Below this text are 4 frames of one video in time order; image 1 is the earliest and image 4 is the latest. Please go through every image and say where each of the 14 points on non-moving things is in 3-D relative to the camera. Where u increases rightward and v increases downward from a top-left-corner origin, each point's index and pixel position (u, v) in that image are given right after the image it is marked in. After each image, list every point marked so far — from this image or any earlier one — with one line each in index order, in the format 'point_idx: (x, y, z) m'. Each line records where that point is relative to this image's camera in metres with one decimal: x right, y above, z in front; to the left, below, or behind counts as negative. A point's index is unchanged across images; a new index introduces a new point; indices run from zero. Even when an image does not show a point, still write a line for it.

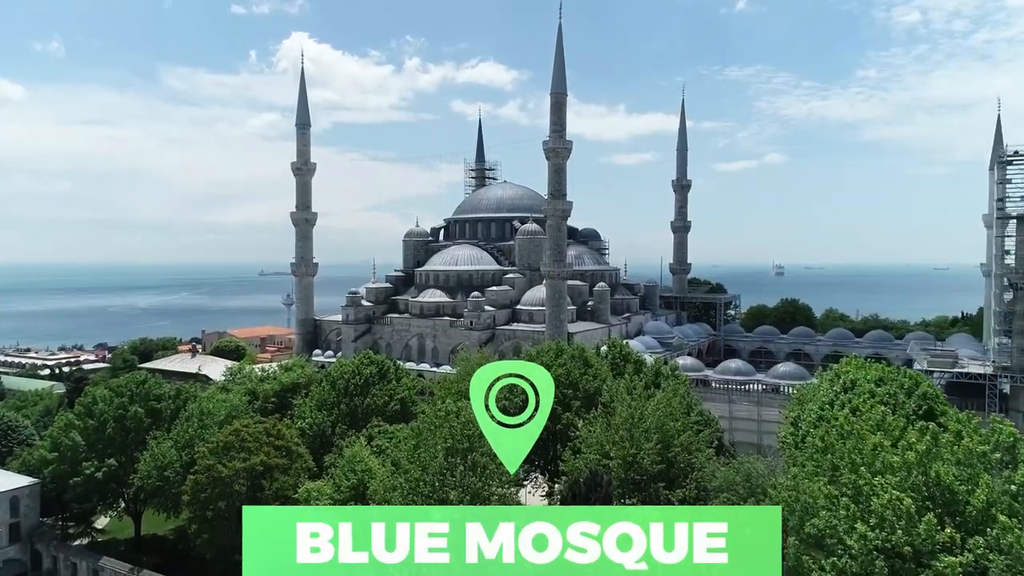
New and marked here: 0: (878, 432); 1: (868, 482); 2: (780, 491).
0: (+11.7, -4.6, +16.3) m
1: (+10.0, -5.5, +14.3) m
2: (+8.6, -6.6, +16.5) m
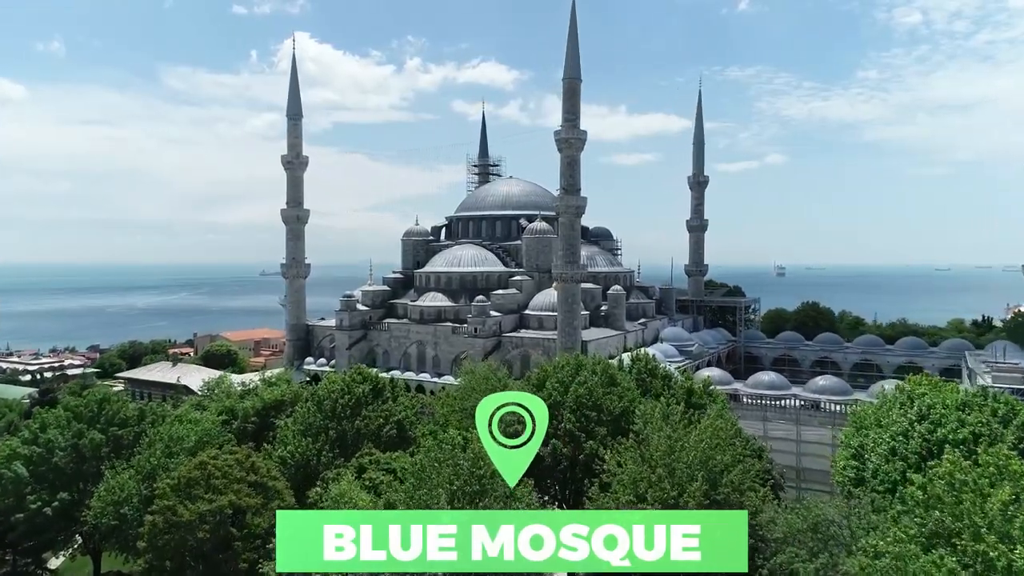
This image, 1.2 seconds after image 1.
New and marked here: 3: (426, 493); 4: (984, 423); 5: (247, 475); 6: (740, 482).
0: (+12.3, -4.9, +12.9) m
1: (+10.6, -5.7, +10.9) m
2: (+9.2, -6.9, +13.1) m
3: (-2.9, -6.7, +16.8) m
4: (+15.7, -4.5, +17.0) m
5: (-9.8, -6.9, +18.8) m
6: (+7.7, -6.6, +17.3) m
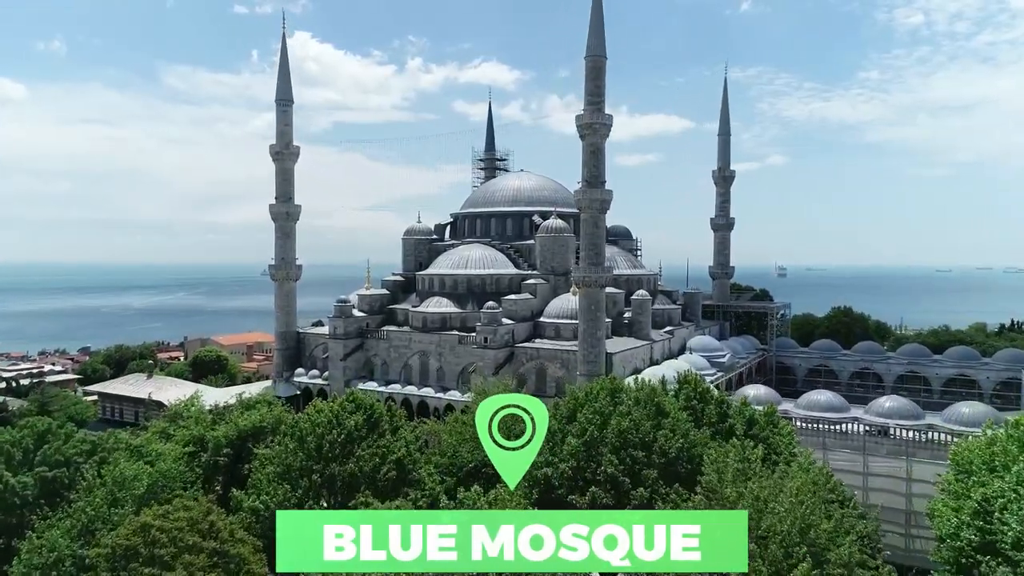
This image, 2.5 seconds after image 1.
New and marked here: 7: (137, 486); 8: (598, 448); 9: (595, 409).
0: (+13.2, -5.2, +8.7) m
1: (+11.5, -6.0, +6.7) m
2: (+10.1, -7.2, +9.0) m
3: (-1.9, -7.0, +12.6) m
4: (+16.6, -4.8, +12.8) m
5: (-8.8, -7.2, +14.6) m
6: (+8.6, -6.9, +13.1) m
7: (-13.0, -6.8, +17.7) m
8: (+2.9, -5.4, +17.4) m
9: (+3.0, -4.4, +18.5) m
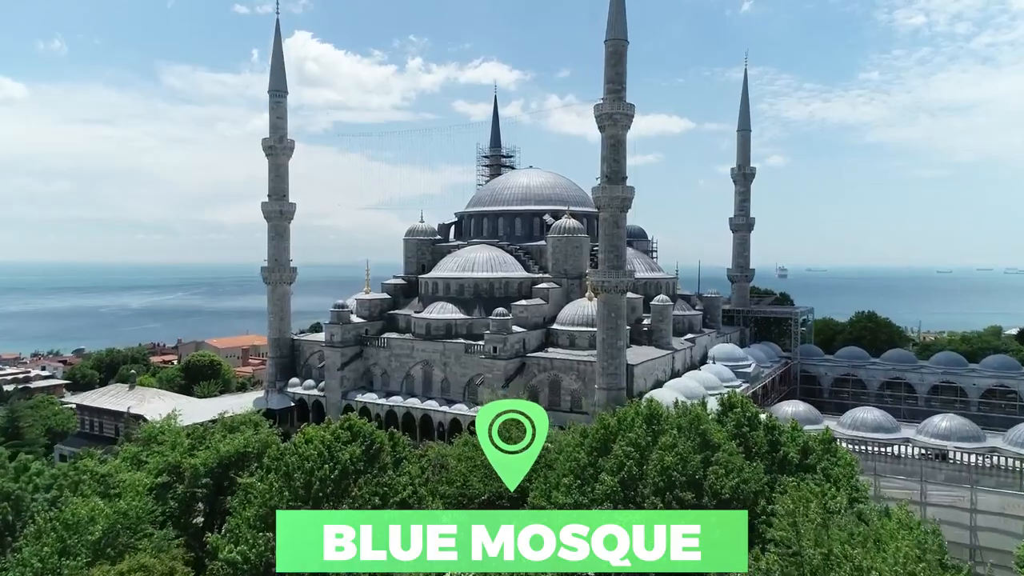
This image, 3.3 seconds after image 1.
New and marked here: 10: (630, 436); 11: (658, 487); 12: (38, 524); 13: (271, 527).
0: (+13.9, -5.5, +6.0) m
1: (+12.1, -6.4, +4.1) m
2: (+10.8, -7.5, +6.3) m
3: (-1.3, -7.3, +9.9) m
4: (+17.3, -5.2, +10.1) m
5: (-8.2, -7.5, +11.9) m
6: (+9.3, -7.2, +10.4) m
7: (-12.4, -7.1, +15.1) m
8: (+3.6, -5.8, +14.8) m
9: (+3.7, -4.7, +15.8) m
10: (+3.6, -4.6, +15.9) m
11: (+4.1, -5.6, +14.5) m
12: (-14.5, -7.2, +15.6) m
13: (-7.1, -6.9, +15.0) m
